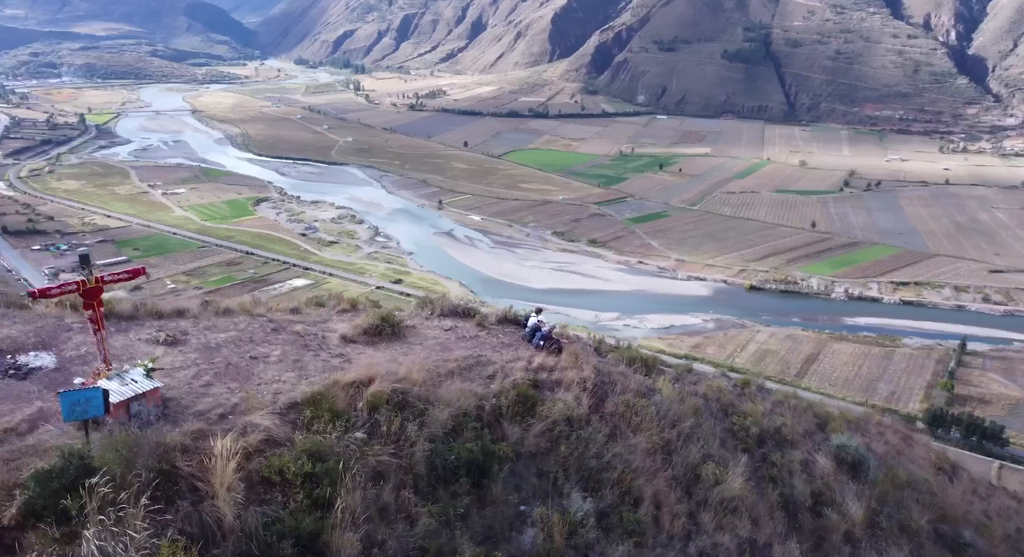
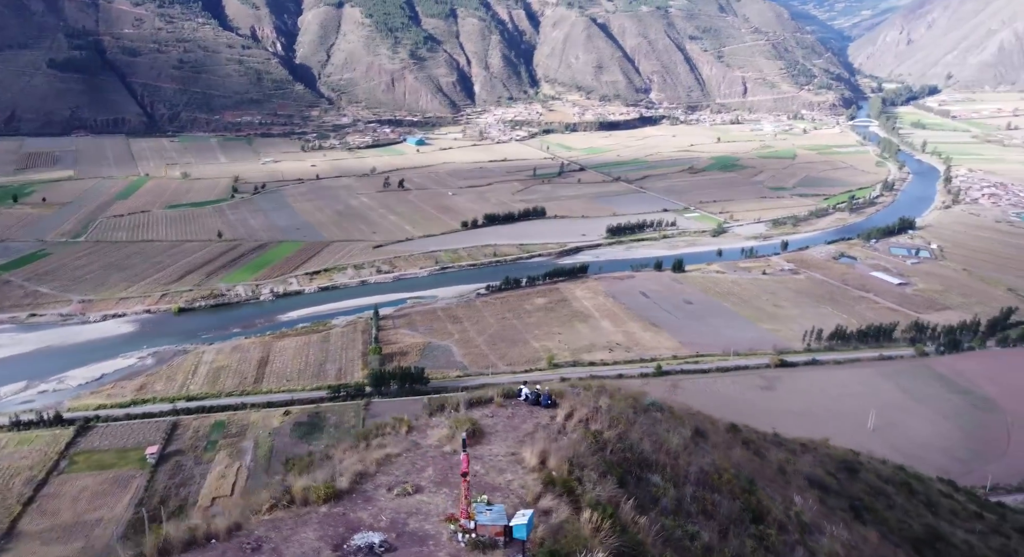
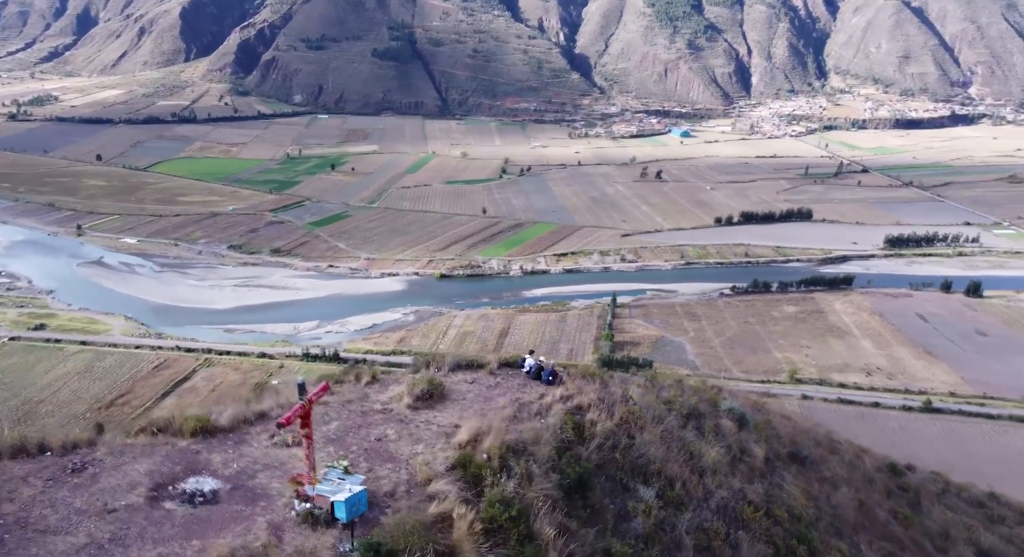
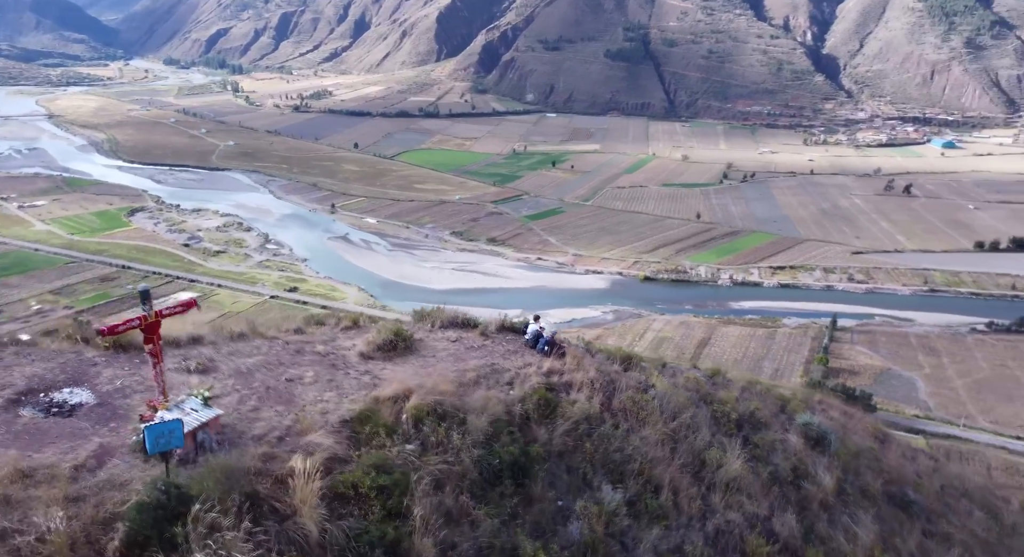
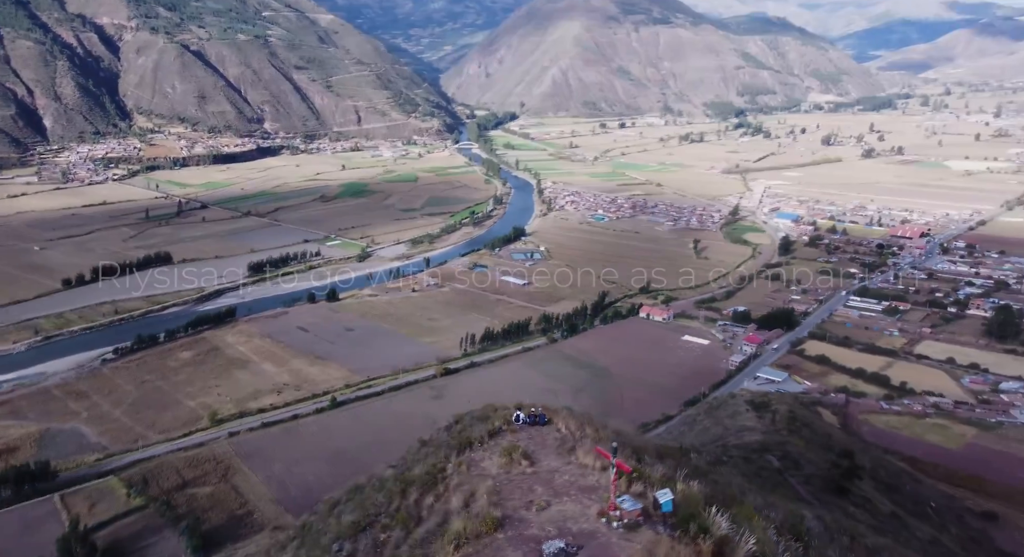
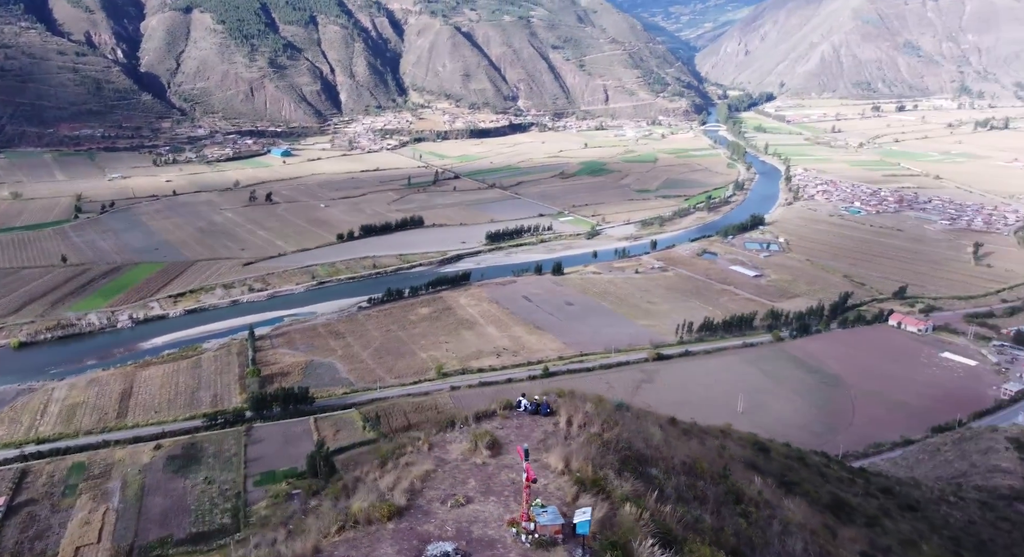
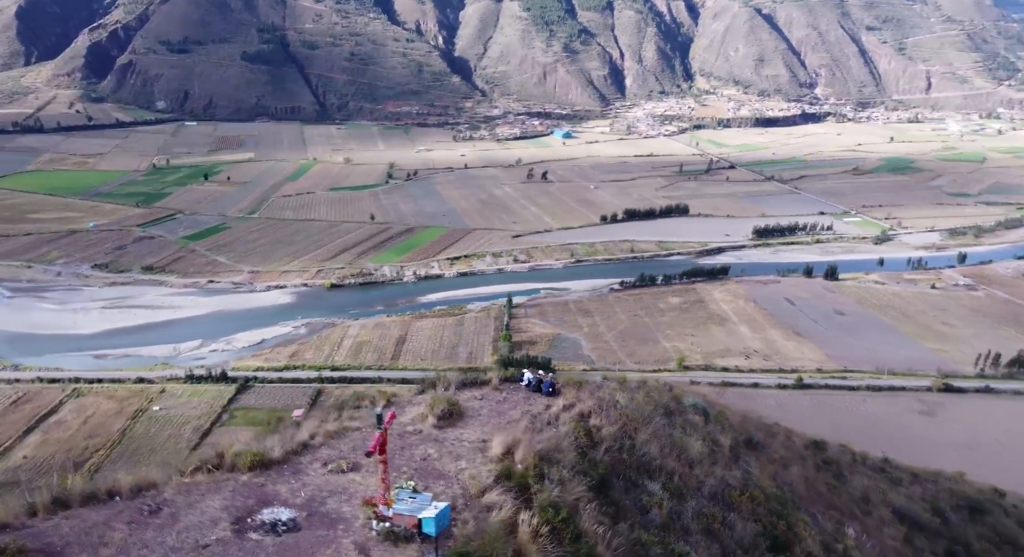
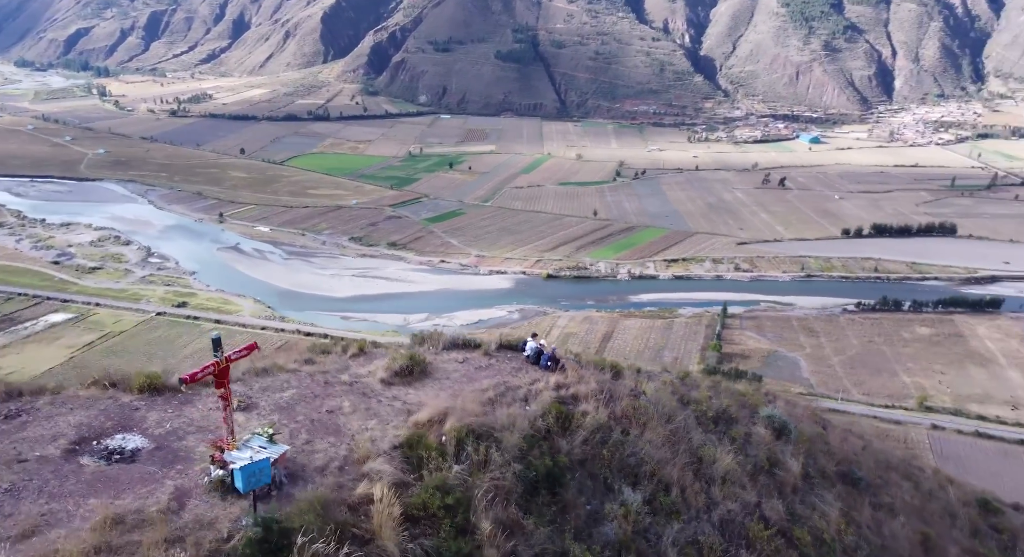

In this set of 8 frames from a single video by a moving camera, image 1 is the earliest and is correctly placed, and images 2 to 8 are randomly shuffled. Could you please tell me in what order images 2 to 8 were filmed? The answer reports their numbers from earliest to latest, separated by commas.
4, 8, 3, 7, 2, 6, 5
